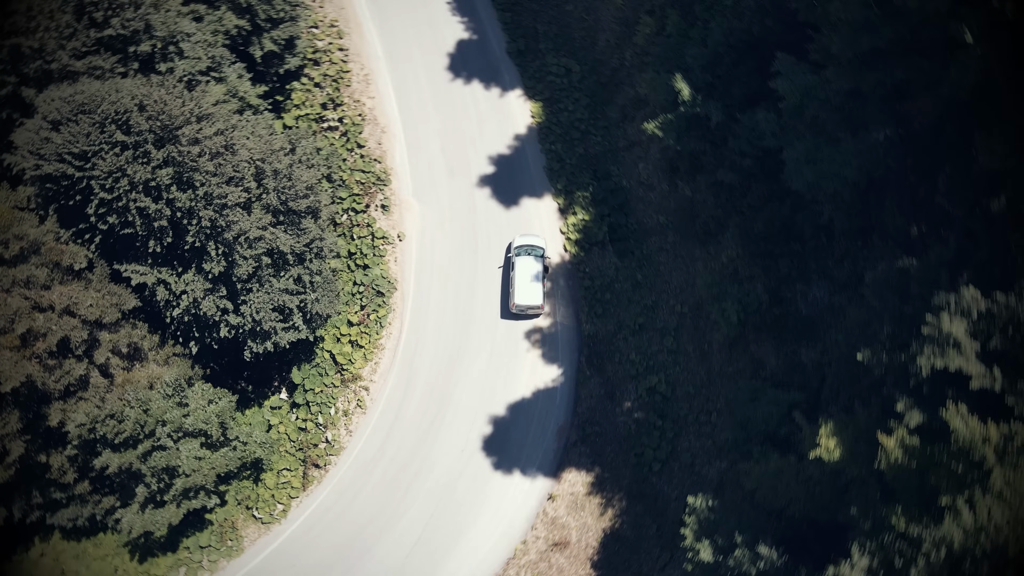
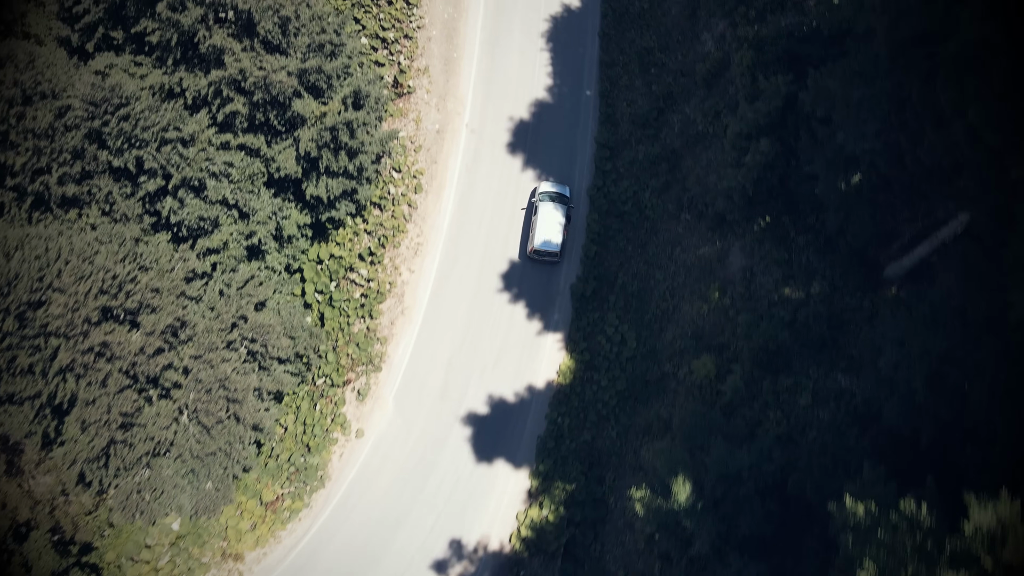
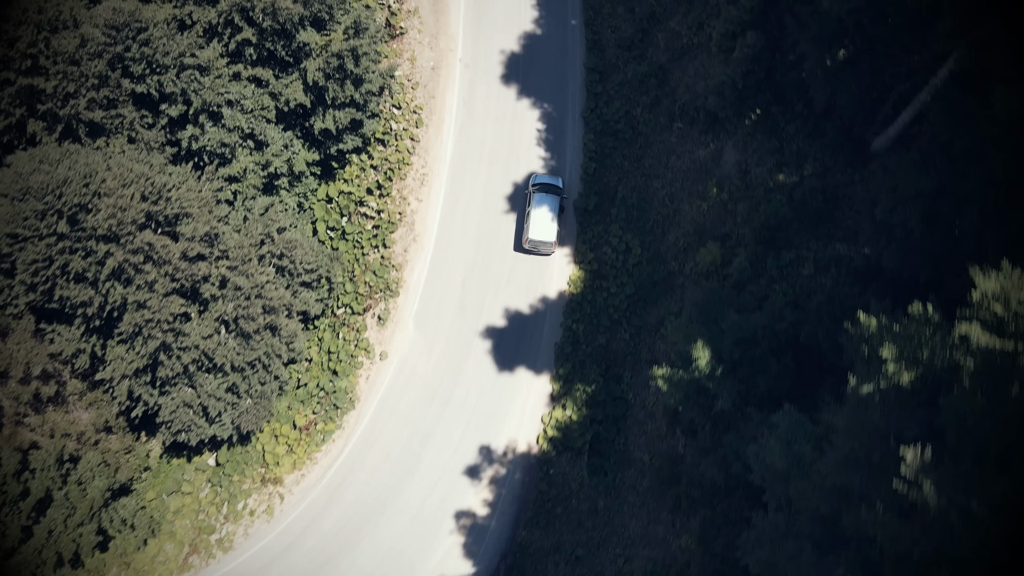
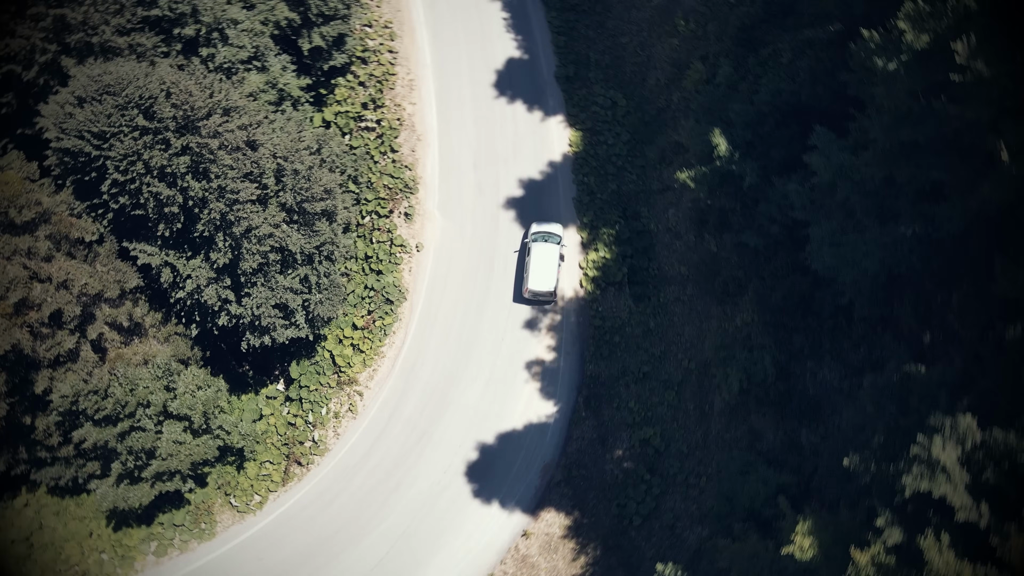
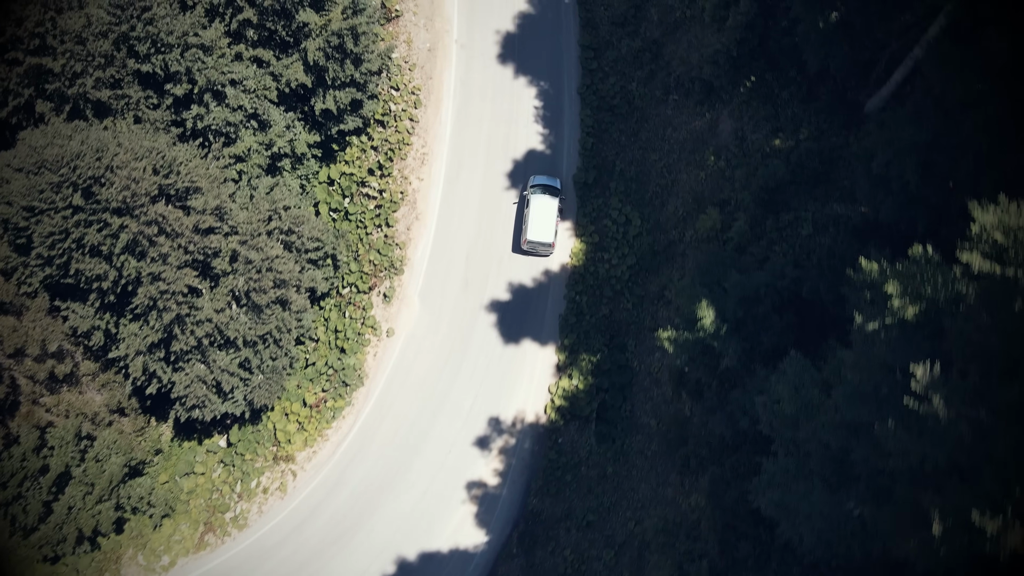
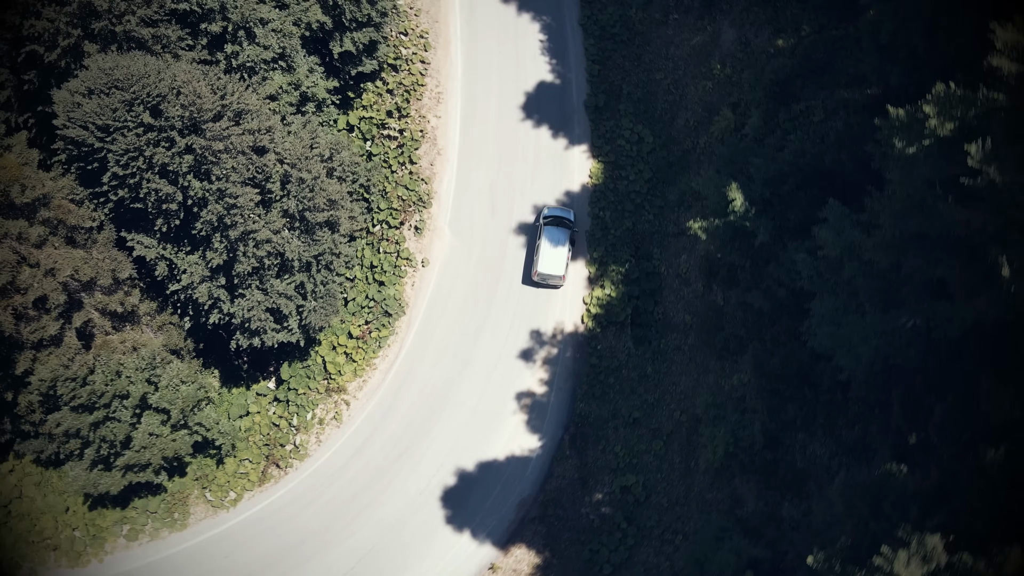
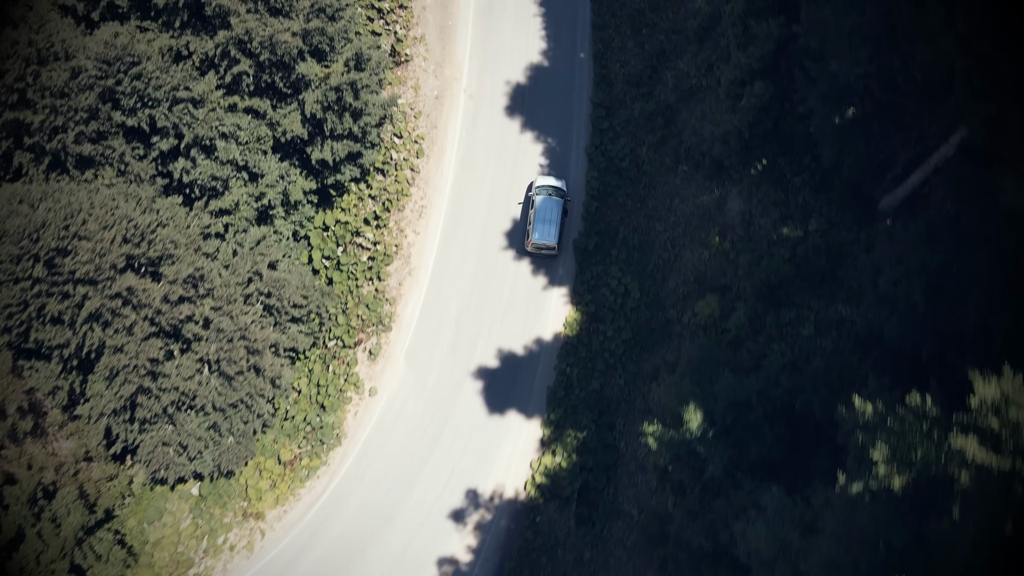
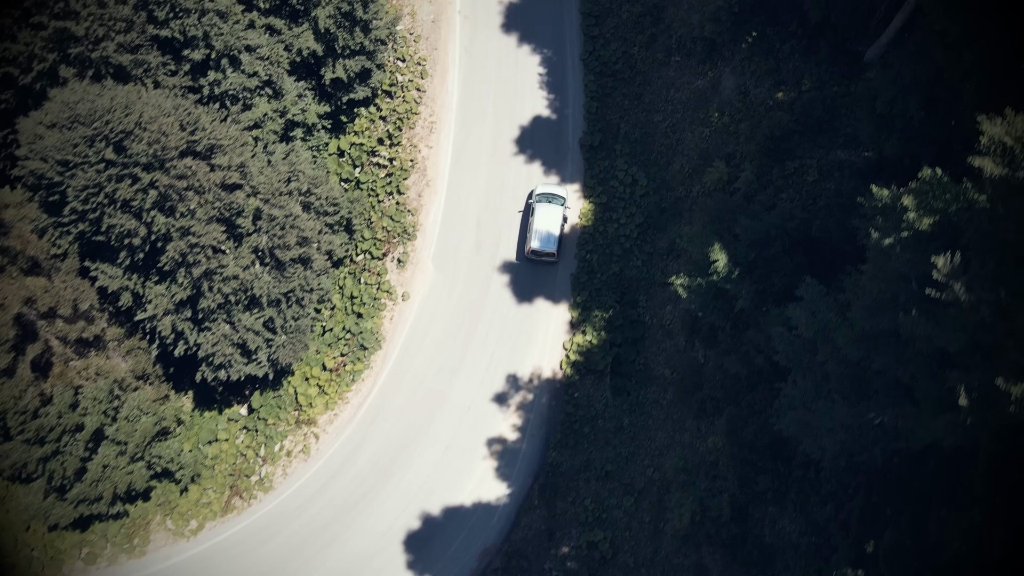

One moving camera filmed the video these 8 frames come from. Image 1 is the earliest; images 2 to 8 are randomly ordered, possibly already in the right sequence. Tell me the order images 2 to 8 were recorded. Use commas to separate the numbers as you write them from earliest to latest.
4, 6, 8, 5, 3, 7, 2
